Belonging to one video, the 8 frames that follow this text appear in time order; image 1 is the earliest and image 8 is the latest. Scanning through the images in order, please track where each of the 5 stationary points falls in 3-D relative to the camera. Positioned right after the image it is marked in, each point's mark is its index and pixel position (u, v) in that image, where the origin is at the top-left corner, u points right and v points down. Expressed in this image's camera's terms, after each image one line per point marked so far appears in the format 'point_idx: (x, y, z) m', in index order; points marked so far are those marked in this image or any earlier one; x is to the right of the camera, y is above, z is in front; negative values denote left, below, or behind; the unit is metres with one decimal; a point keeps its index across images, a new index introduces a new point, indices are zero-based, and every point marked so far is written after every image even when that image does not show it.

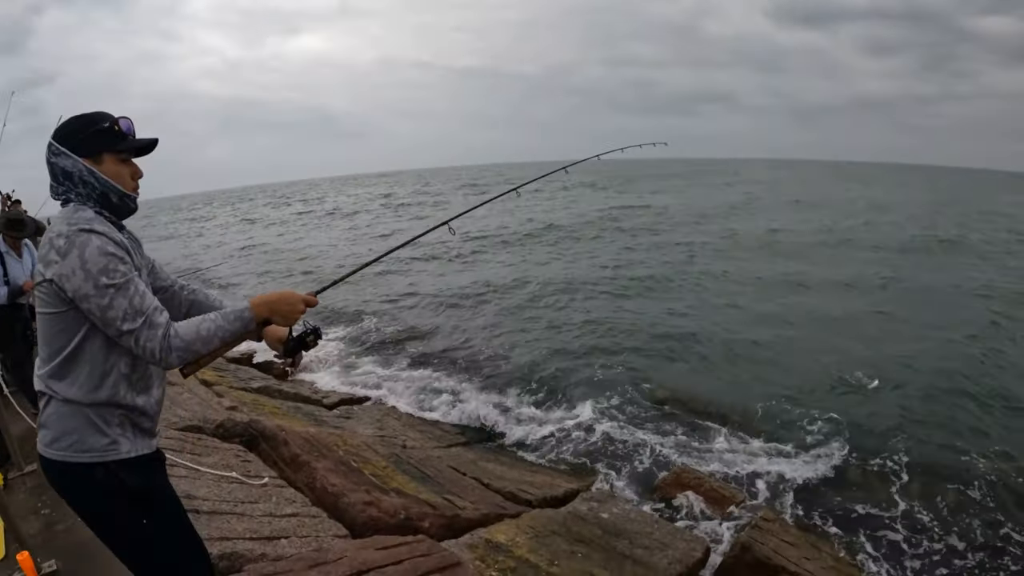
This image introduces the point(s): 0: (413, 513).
0: (-1.1, -2.2, +6.3) m
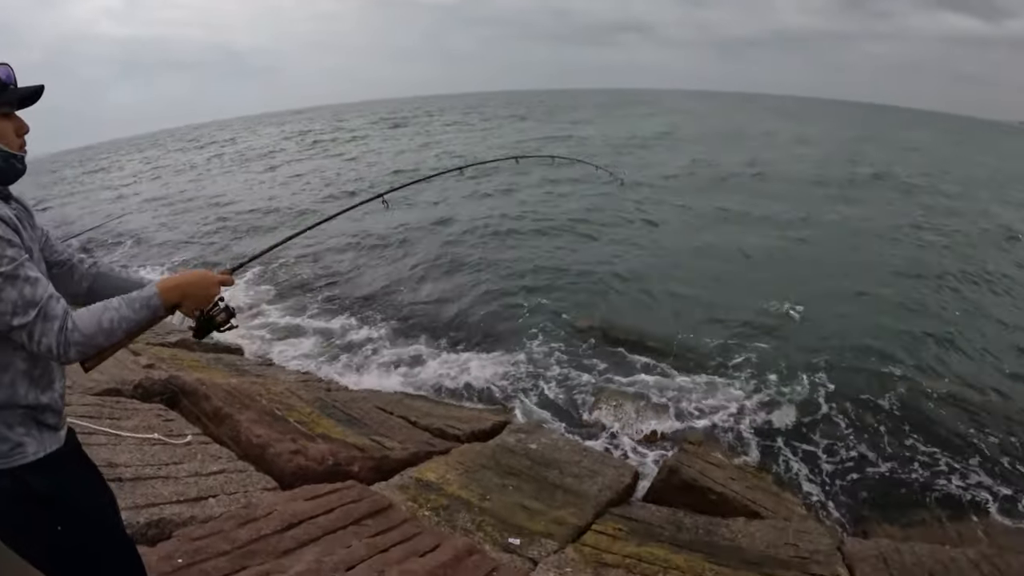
0: (-1.7, -1.7, +6.4) m
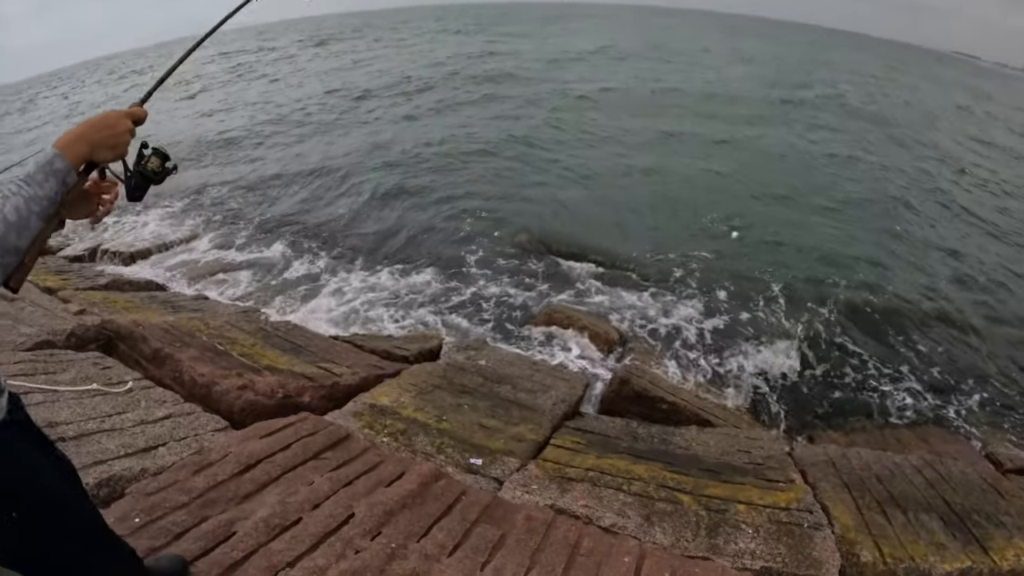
0: (-2.1, -1.0, +6.3) m
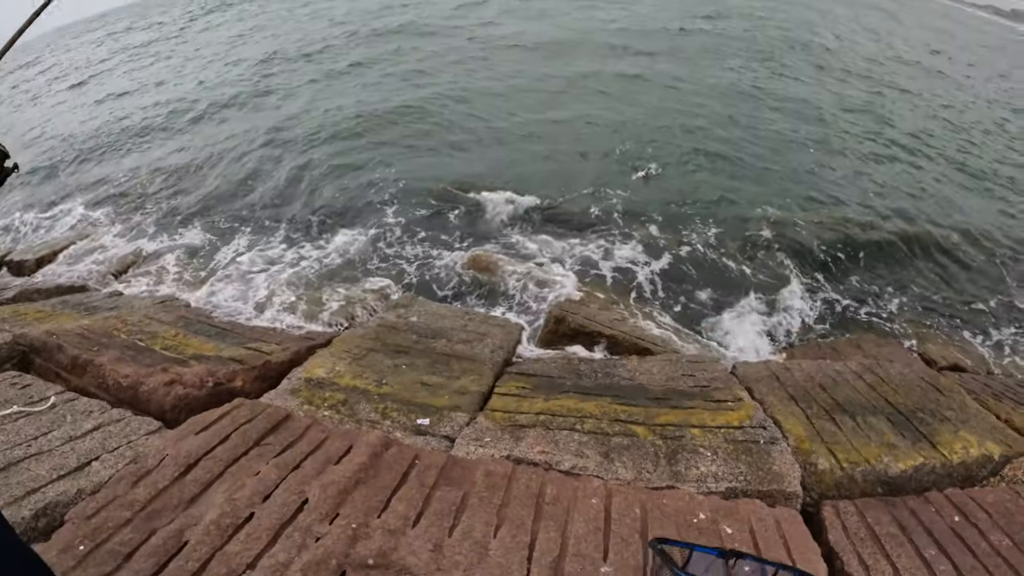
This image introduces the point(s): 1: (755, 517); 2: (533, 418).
0: (-2.7, -0.8, +5.9) m
1: (+1.6, -1.6, +4.4) m
2: (+0.2, -1.1, +5.4) m
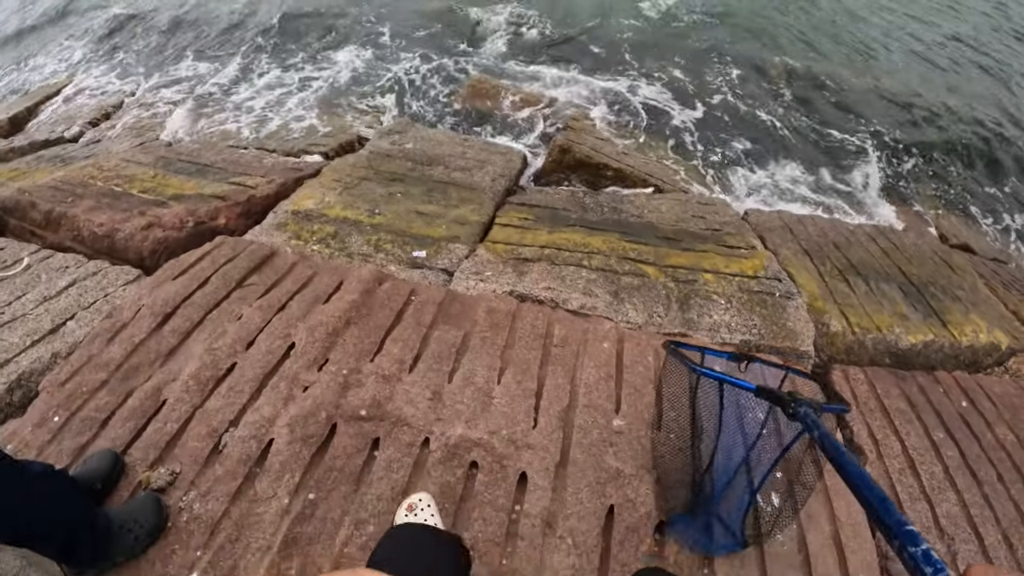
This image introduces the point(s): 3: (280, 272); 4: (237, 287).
0: (-2.6, +0.7, +5.4) m
1: (+1.6, -0.5, +4.2) m
2: (+0.2, +0.3, +5.0) m
3: (-1.6, +0.1, +4.3) m
4: (-1.8, 0.0, +4.2) m
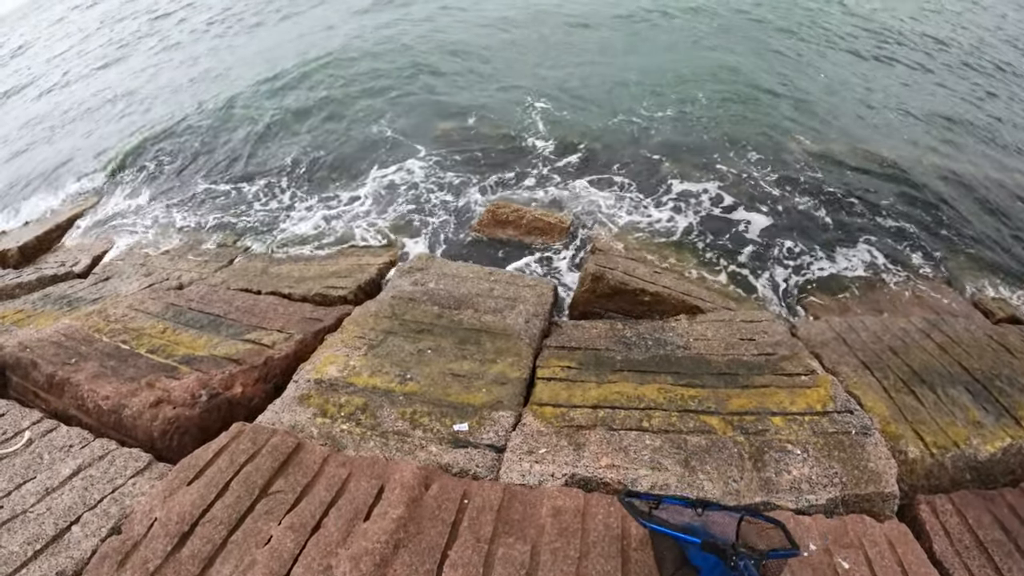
0: (-2.3, -0.7, +5.0) m
1: (+2.0, -1.5, +3.6) m
2: (+0.6, -0.9, +4.5) m
3: (-1.2, -1.1, +3.8) m
4: (-1.4, -1.2, +3.7) m
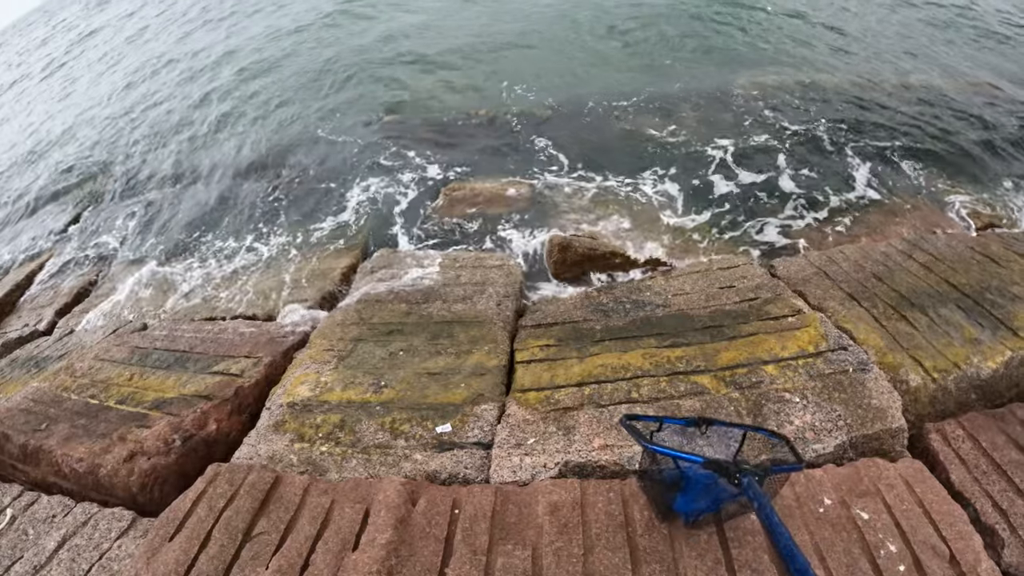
0: (-2.4, -1.0, +4.7) m
1: (+2.0, -1.1, +3.5) m
2: (+0.4, -0.7, +4.3) m
3: (-1.2, -1.2, +3.6) m
4: (-1.5, -1.4, +3.5) m
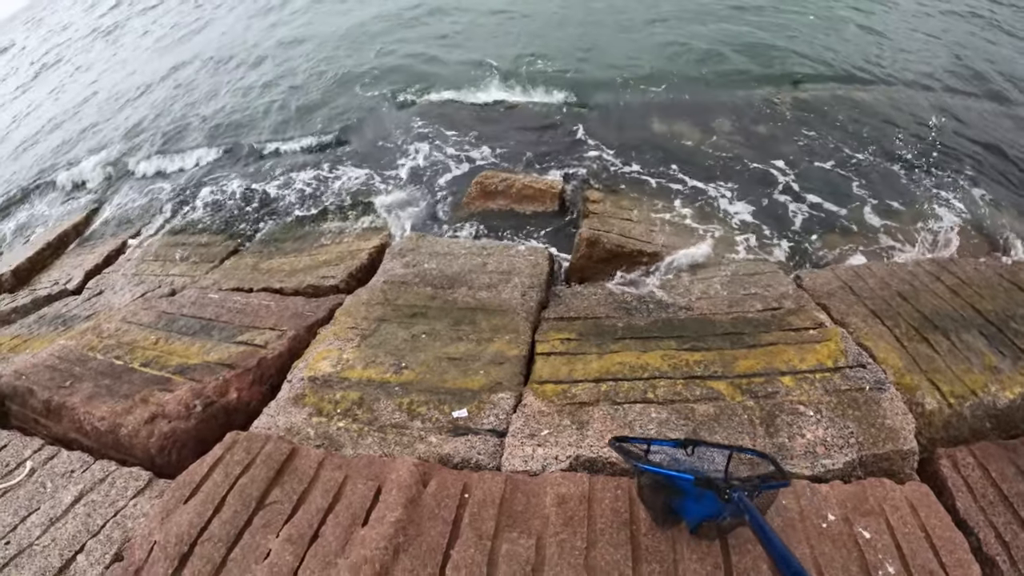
0: (-2.3, -0.8, +4.9) m
1: (+2.1, -1.2, +3.5) m
2: (+0.6, -0.7, +4.4) m
3: (-1.2, -1.1, +3.7) m
4: (-1.4, -1.2, +3.6) m
